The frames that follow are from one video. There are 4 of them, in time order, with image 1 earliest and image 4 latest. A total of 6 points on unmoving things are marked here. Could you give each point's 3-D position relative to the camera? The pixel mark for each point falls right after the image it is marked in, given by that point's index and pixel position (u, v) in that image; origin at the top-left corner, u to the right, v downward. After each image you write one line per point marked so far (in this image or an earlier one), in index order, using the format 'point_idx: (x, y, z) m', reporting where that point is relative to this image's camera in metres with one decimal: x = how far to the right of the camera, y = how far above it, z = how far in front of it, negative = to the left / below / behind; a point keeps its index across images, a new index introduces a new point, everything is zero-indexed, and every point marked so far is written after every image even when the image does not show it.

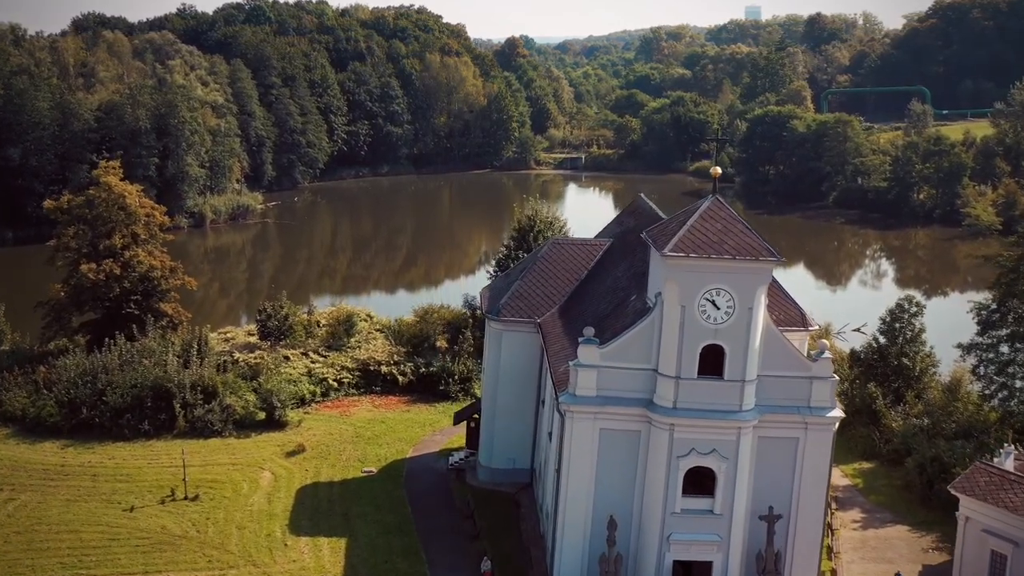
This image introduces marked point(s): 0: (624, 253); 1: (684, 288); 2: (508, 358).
0: (+2.2, +0.6, +16.2) m
1: (+2.6, 0.0, +12.7) m
2: (-0.1, -1.4, +16.8) m
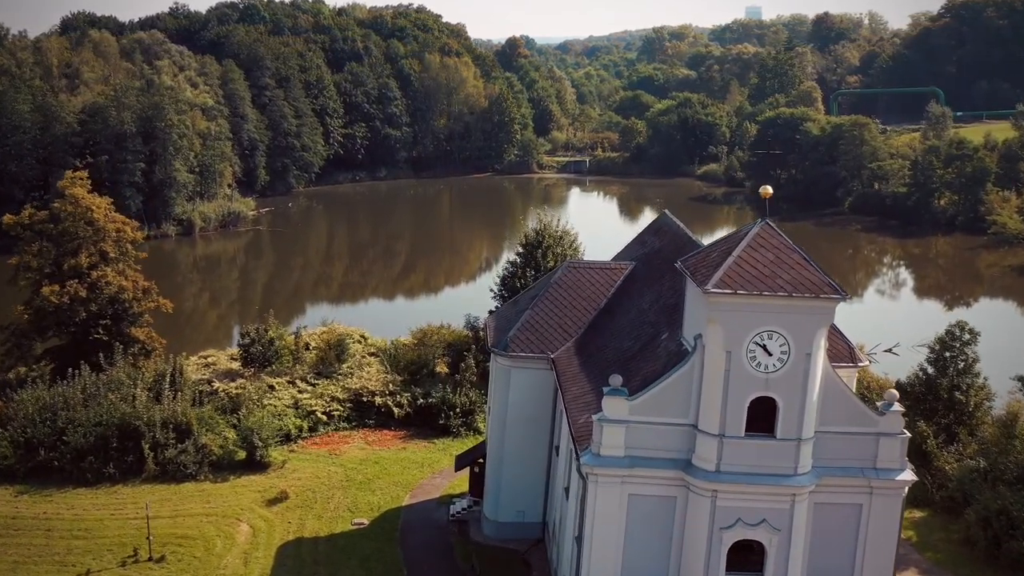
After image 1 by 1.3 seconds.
0: (+2.3, +0.1, +14.2) m
1: (+2.8, -0.5, +10.7) m
2: (+0.1, -1.9, +14.8) m
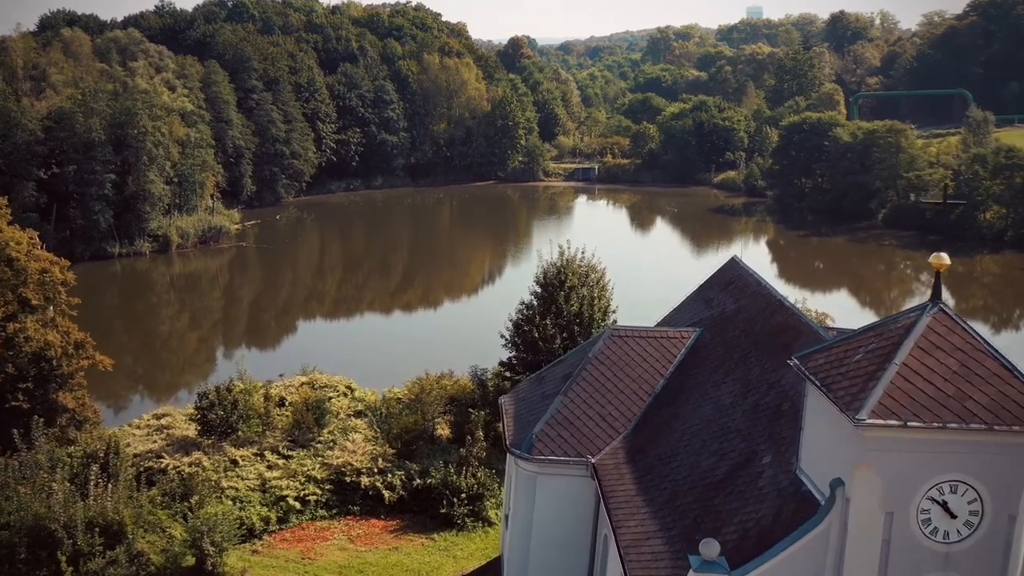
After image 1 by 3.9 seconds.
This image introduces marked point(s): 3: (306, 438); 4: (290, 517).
0: (+2.7, -0.9, +10.4) m
1: (+3.1, -1.6, +6.9) m
2: (+0.5, -3.0, +10.9) m
3: (-4.4, -3.2, +17.8) m
4: (-4.2, -4.3, +15.8) m
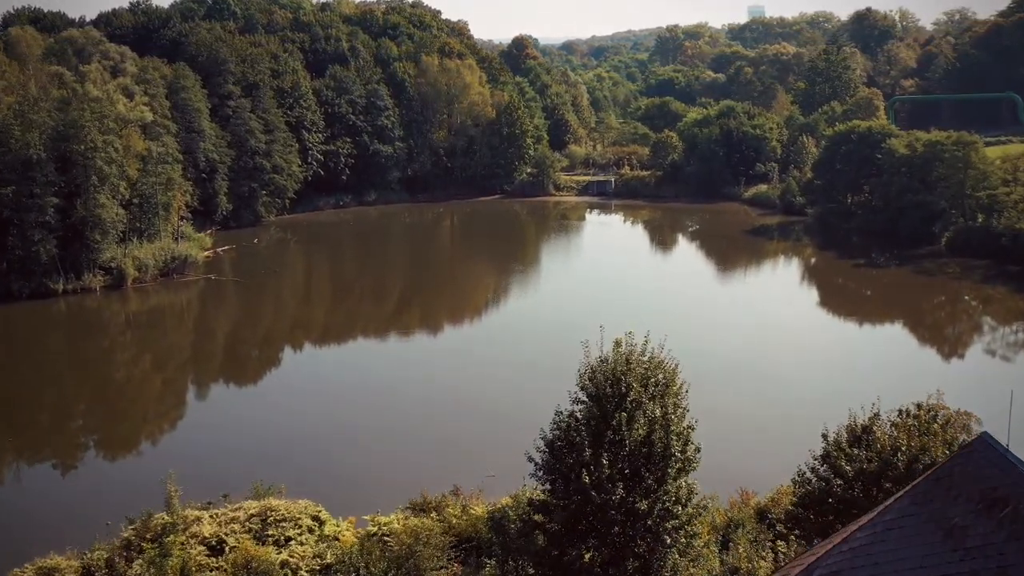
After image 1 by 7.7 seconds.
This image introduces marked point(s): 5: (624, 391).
0: (+3.2, -2.6, +4.7) m
1: (+3.7, -3.3, +1.2) m
2: (+1.0, -4.7, +5.2) m
3: (-3.9, -4.9, +12.1) m
4: (-3.6, -6.0, +10.1) m
5: (+1.6, -1.5, +12.4) m
